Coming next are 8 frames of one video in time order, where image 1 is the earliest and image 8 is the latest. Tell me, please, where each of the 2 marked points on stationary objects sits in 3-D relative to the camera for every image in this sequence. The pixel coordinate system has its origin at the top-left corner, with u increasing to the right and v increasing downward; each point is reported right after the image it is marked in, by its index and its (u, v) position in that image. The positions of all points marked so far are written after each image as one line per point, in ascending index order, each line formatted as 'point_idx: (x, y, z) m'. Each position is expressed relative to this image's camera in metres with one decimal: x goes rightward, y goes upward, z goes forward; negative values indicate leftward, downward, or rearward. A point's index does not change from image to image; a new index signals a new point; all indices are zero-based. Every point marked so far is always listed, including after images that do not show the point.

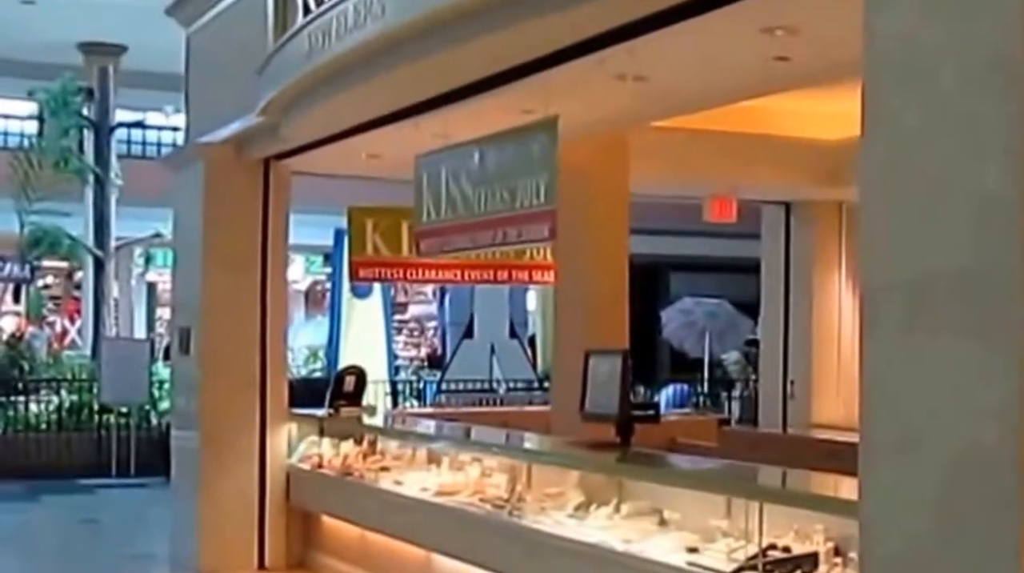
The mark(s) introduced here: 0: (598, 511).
0: (+0.4, -0.9, +7.0) m
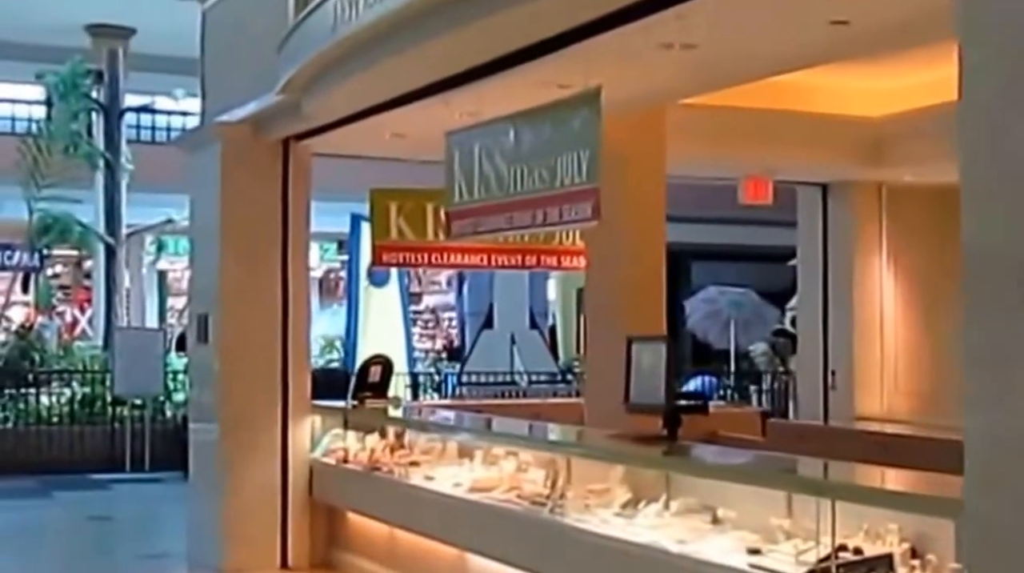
0: (+0.5, -0.9, +6.6) m
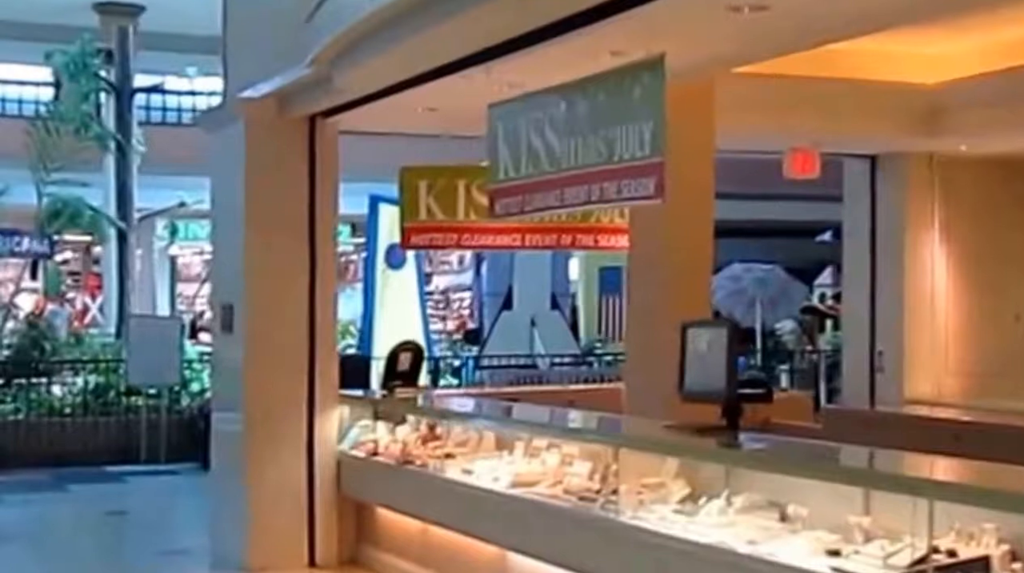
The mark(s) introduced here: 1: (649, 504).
0: (+0.7, -0.8, +6.1) m
1: (+0.5, -0.8, +6.4) m
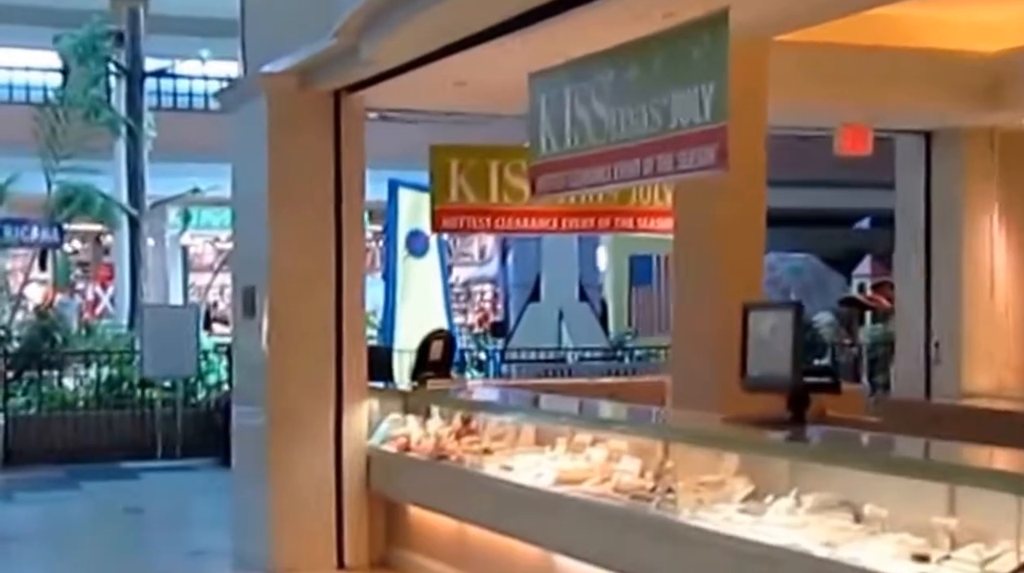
0: (+0.9, -0.7, +5.7) m
1: (+0.7, -0.8, +5.9) m
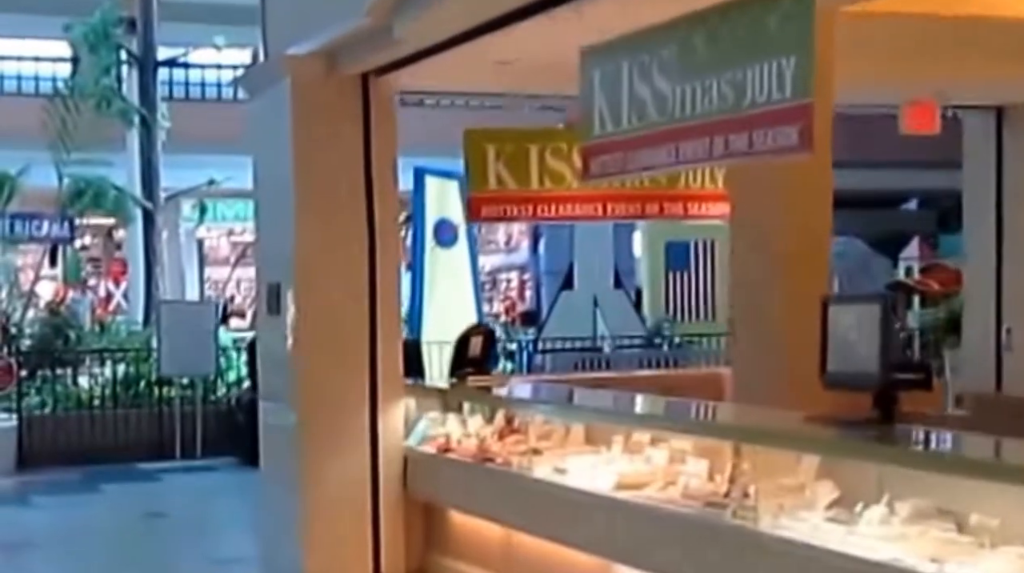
0: (+1.1, -0.7, +5.2) m
1: (+0.9, -0.7, +5.4) m
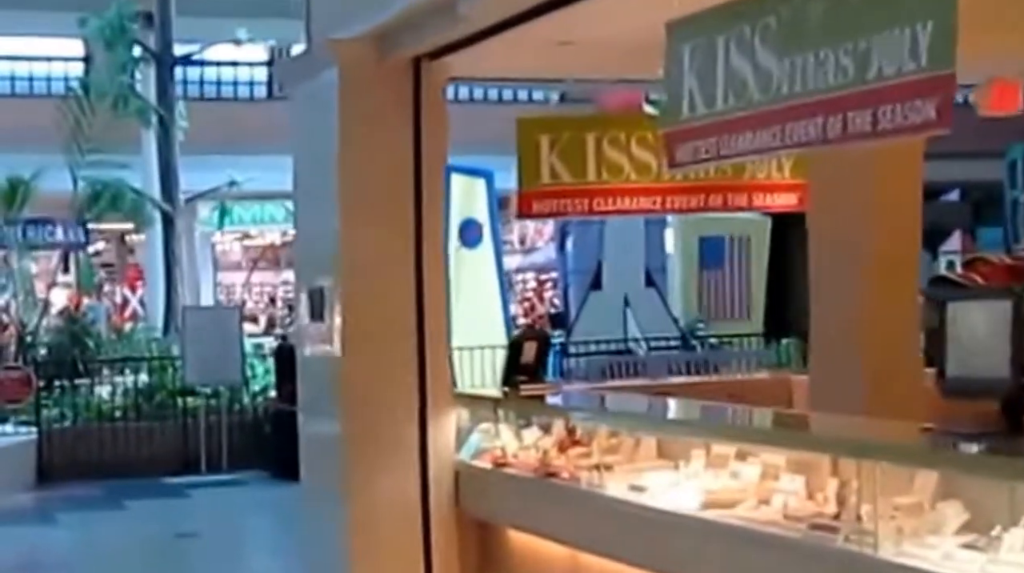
0: (+1.4, -0.7, +4.6) m
1: (+1.2, -0.7, +4.9) m
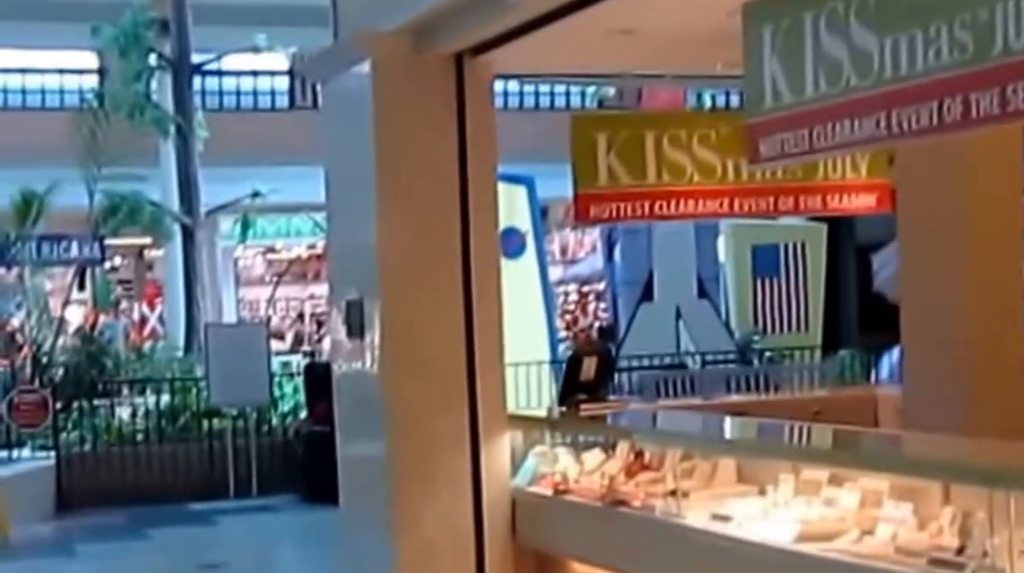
0: (+1.6, -0.7, +4.0) m
1: (+1.4, -0.7, +4.3) m
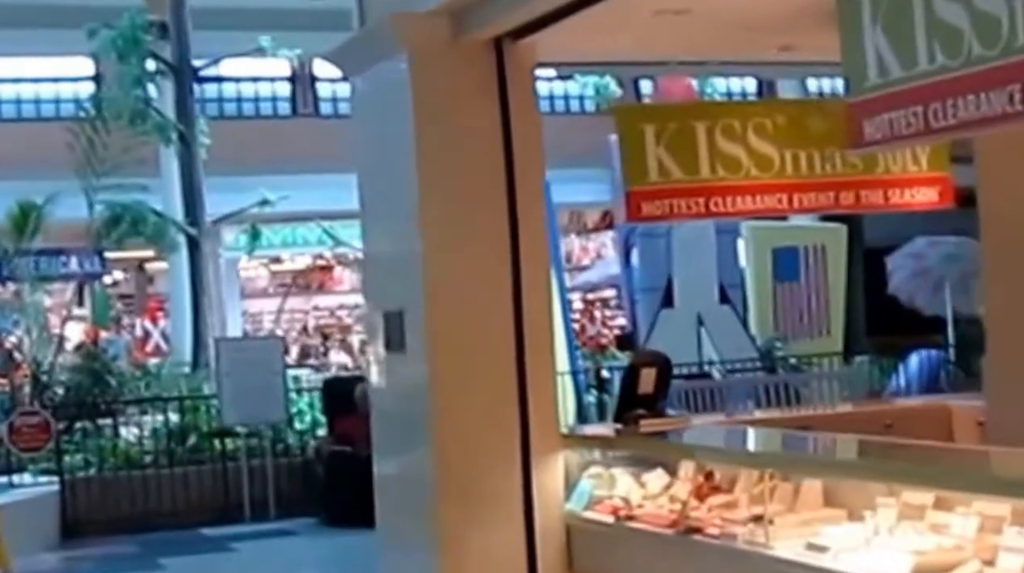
0: (+1.8, -0.7, +3.4) m
1: (+1.6, -0.7, +3.7) m
